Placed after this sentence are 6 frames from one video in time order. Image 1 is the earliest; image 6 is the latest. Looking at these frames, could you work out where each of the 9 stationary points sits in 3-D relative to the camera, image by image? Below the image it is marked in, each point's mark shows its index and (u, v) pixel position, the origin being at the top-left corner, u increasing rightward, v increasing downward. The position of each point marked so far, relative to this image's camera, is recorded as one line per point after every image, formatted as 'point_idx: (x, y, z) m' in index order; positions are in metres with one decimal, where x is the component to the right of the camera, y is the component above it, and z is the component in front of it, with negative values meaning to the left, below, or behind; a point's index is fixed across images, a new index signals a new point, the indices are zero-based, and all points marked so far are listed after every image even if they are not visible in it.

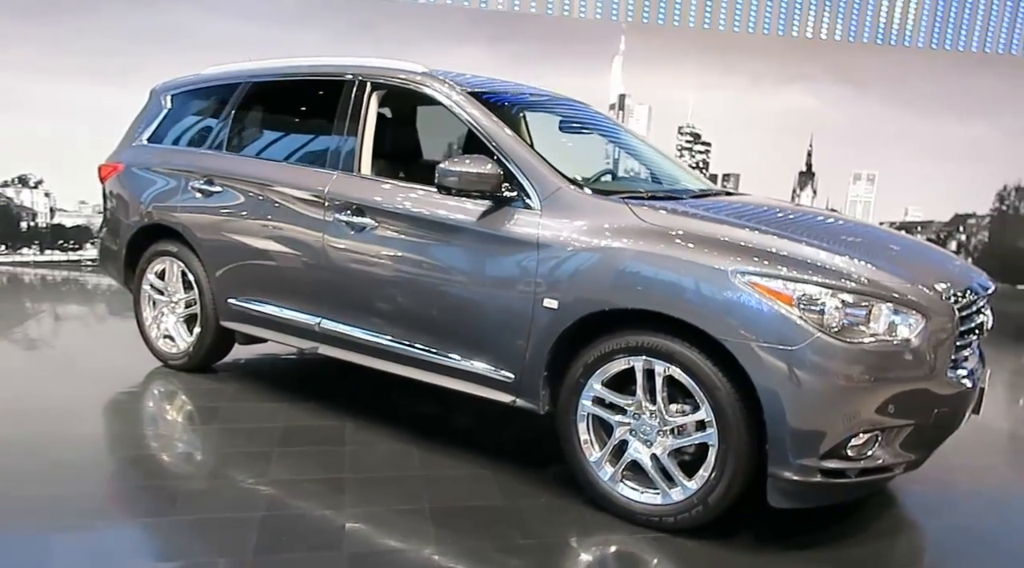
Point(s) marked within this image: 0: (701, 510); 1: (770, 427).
0: (+0.6, -0.7, +2.5) m
1: (+0.8, -0.5, +2.4) m
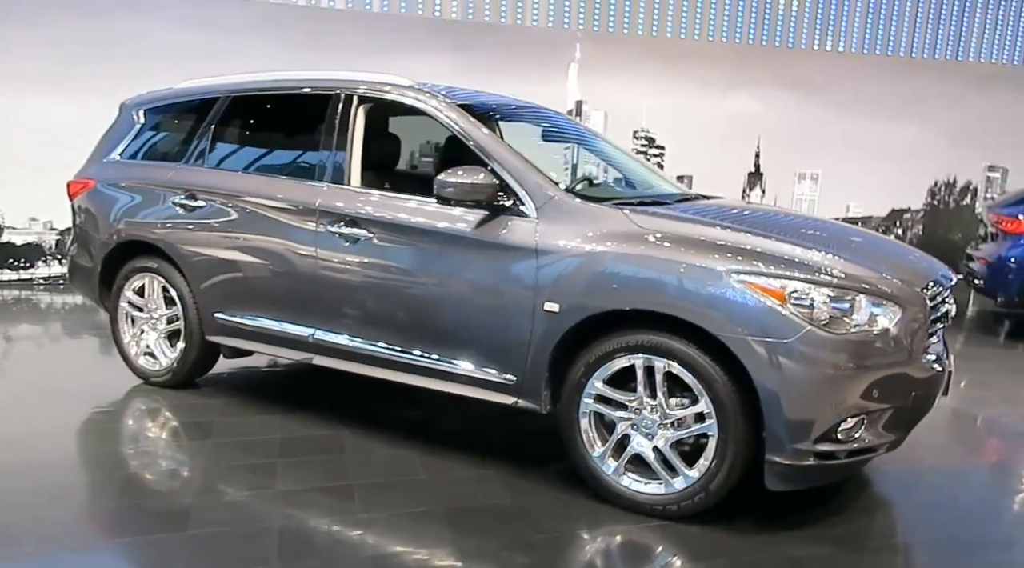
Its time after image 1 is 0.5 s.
0: (+0.7, -0.7, +2.7) m
1: (+0.9, -0.4, +2.6) m
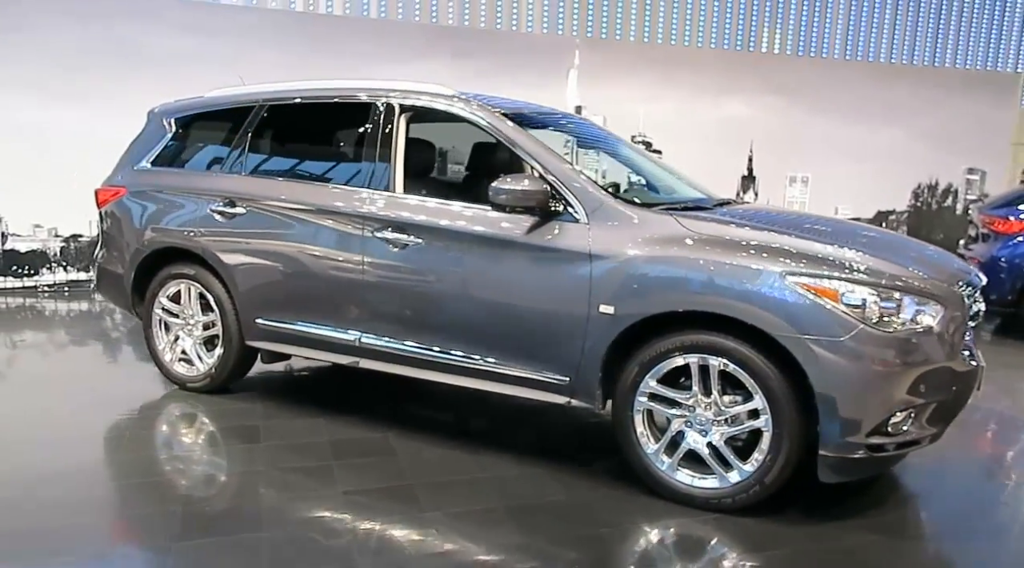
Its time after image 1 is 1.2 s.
0: (+0.9, -0.8, +2.8) m
1: (+1.1, -0.5, +2.7) m
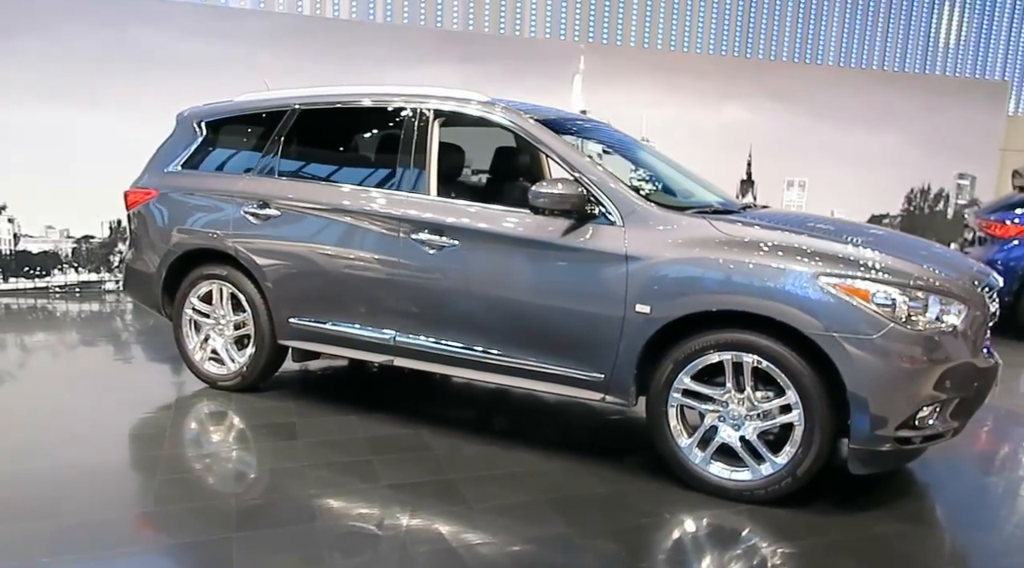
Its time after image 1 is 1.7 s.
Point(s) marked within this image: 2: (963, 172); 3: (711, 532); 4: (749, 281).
0: (+1.1, -0.8, +2.9) m
1: (+1.3, -0.5, +2.8) m
2: (+5.9, +1.5, +10.0) m
3: (+0.7, -0.9, +2.8) m
4: (+0.9, 0.0, +2.9) m
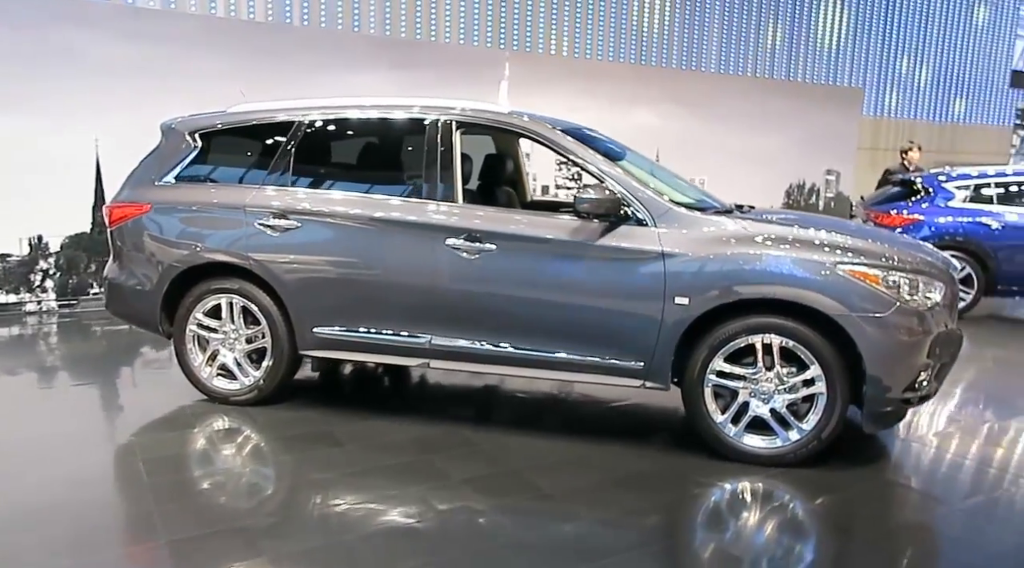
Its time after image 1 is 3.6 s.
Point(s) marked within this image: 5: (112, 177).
0: (+1.3, -0.7, +3.3) m
1: (+1.5, -0.4, +3.3) m
2: (+4.7, +1.7, +11.2) m
3: (+1.0, -0.9, +3.2) m
4: (+1.1, +0.1, +3.3) m
5: (-3.5, +0.9, +6.7) m
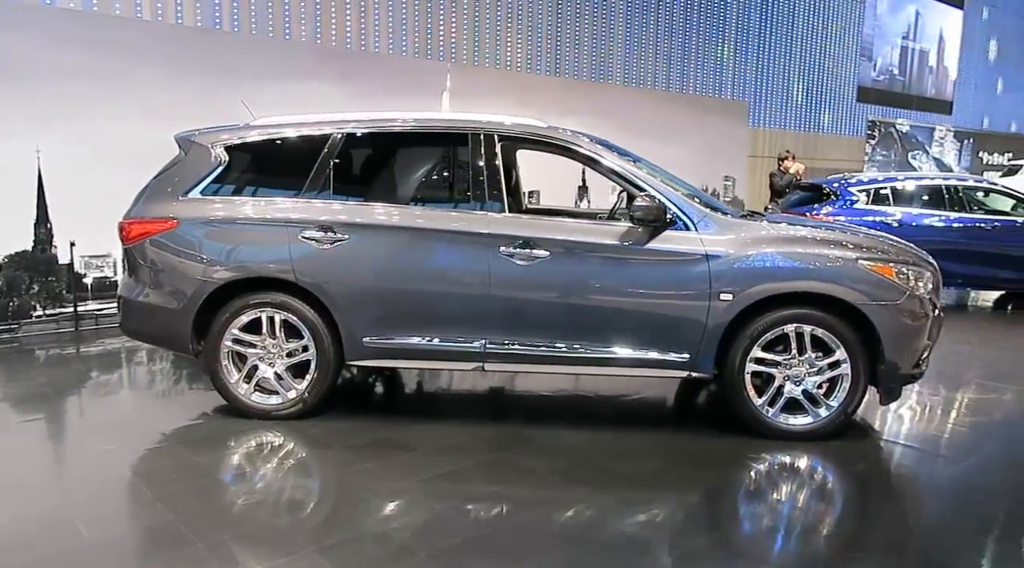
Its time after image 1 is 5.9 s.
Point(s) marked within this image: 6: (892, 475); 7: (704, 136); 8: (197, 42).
0: (+1.6, -0.7, +3.8) m
1: (+1.8, -0.4, +3.8) m
2: (+3.4, +1.7, +12.1) m
3: (+1.4, -0.9, +3.6) m
4: (+1.4, +0.1, +3.8) m
5: (-3.8, +0.8, +6.3) m
6: (+1.8, -0.9, +3.6) m
7: (+2.9, +2.2, +11.6) m
8: (-2.8, +2.2, +6.8) m
